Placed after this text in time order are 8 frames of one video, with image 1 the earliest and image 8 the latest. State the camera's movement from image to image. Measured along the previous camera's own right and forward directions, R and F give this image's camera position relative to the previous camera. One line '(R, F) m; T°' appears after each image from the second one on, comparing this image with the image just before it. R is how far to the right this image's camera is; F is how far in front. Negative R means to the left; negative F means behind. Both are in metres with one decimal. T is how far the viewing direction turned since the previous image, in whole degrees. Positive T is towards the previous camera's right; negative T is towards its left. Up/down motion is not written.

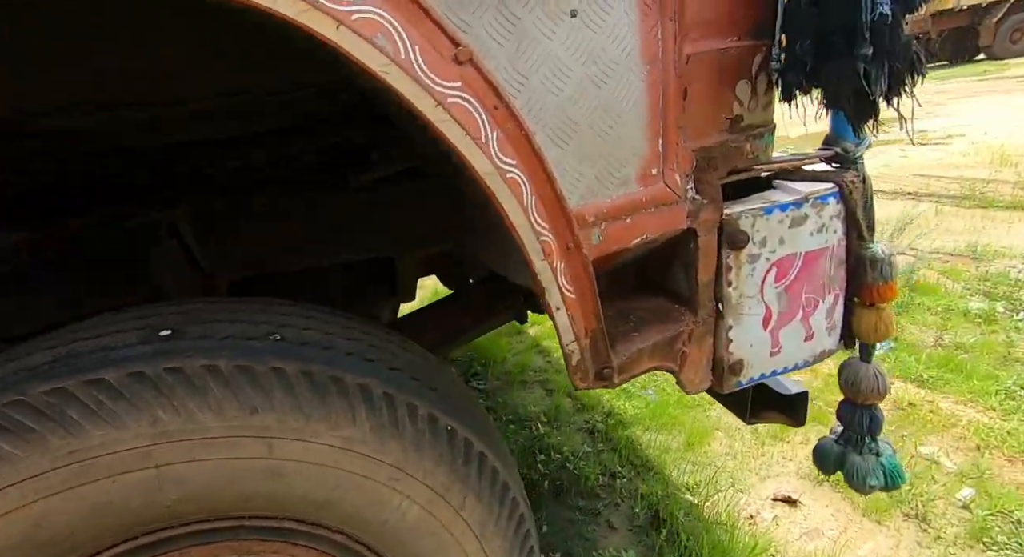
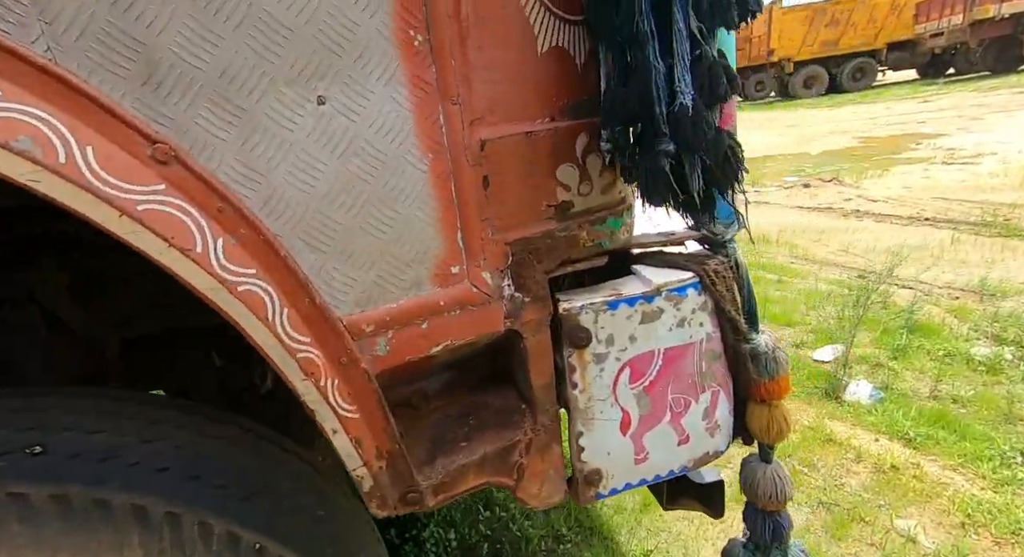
(+0.3, +0.1) m; -3°
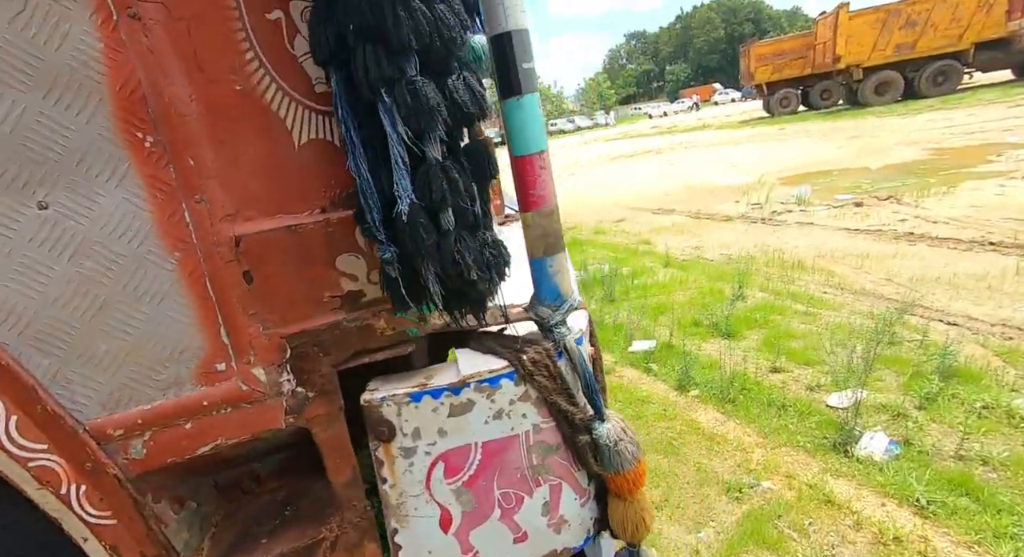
(+0.4, +0.1) m; -7°
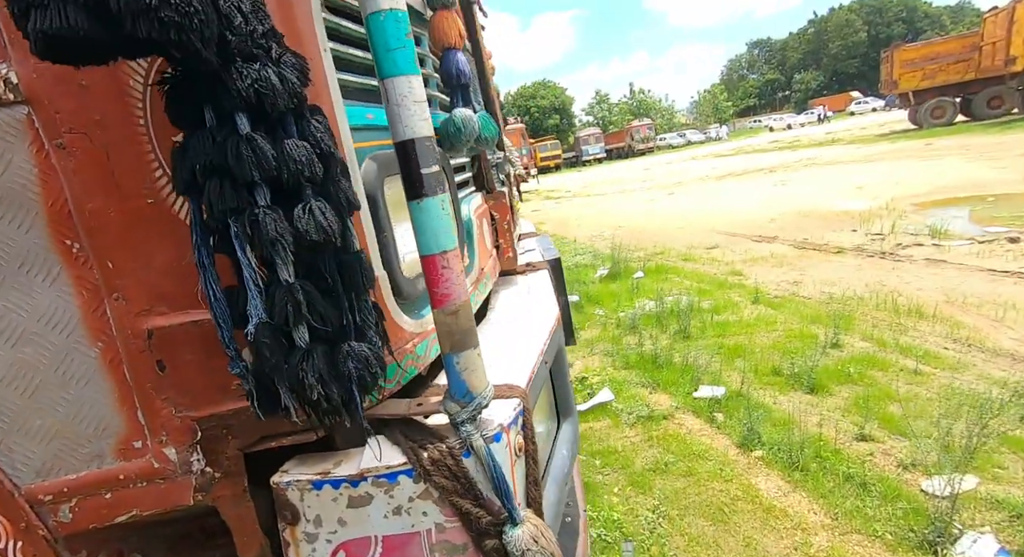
(+0.3, 0.0) m; -12°
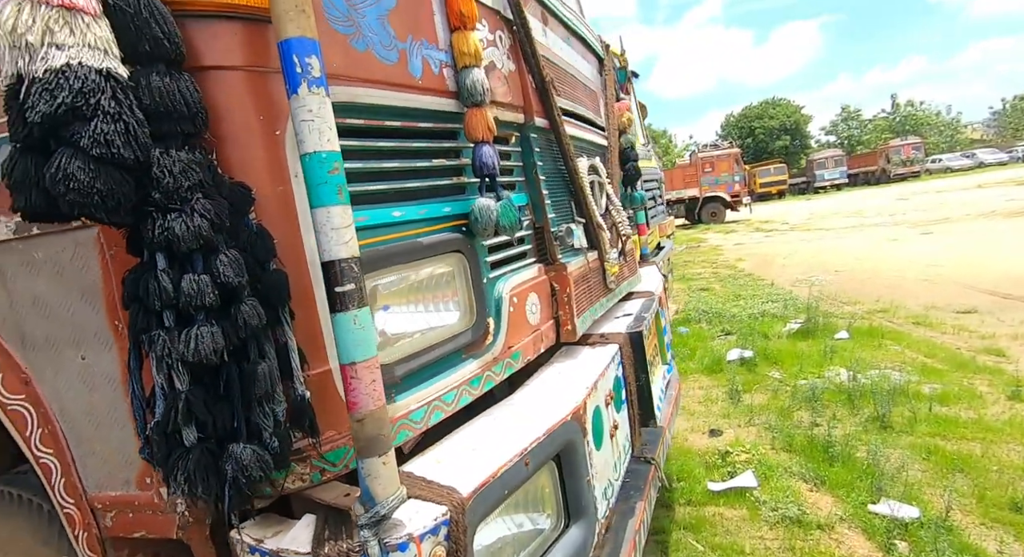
(+0.4, +0.1) m; -23°
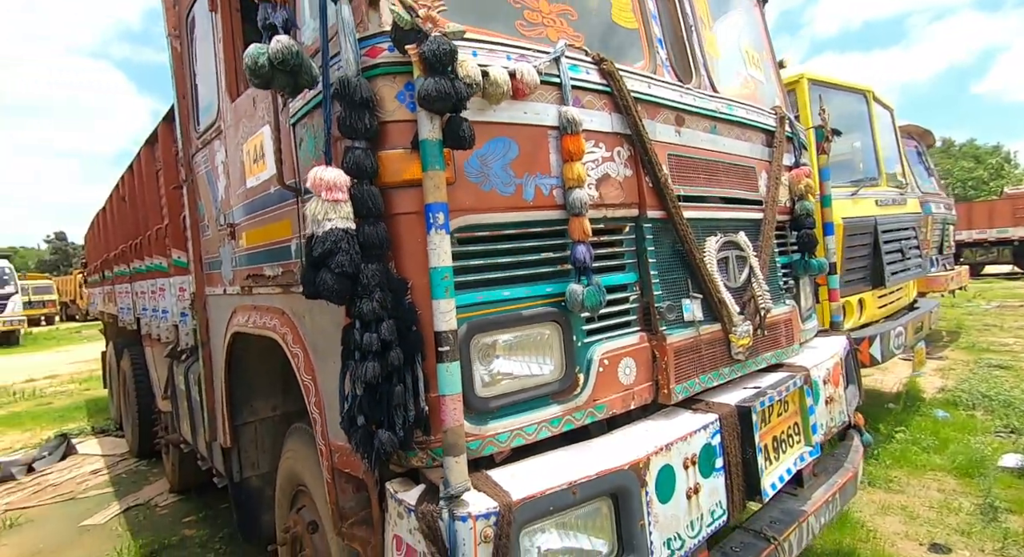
(+0.5, -0.3) m; -27°
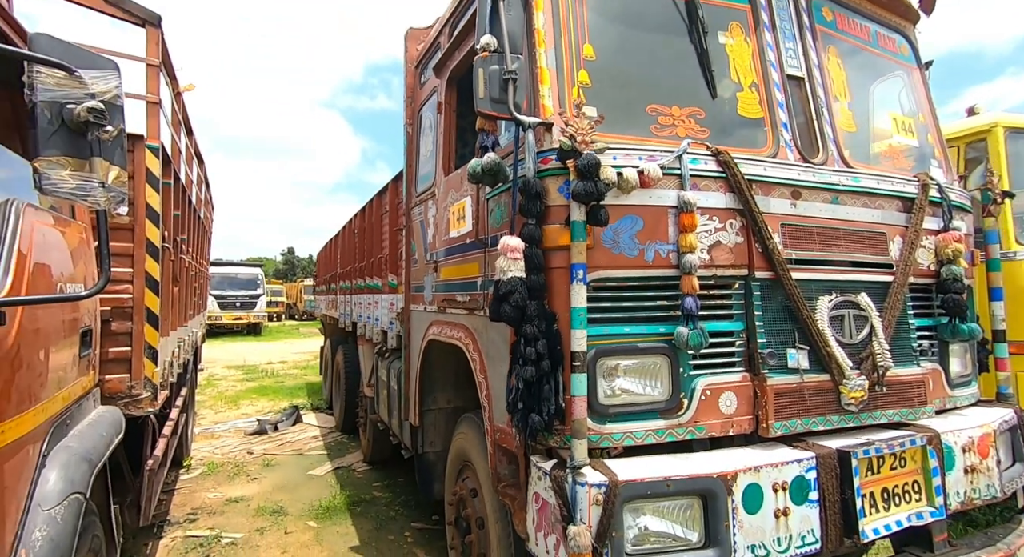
(+0.2, -0.6) m; -16°
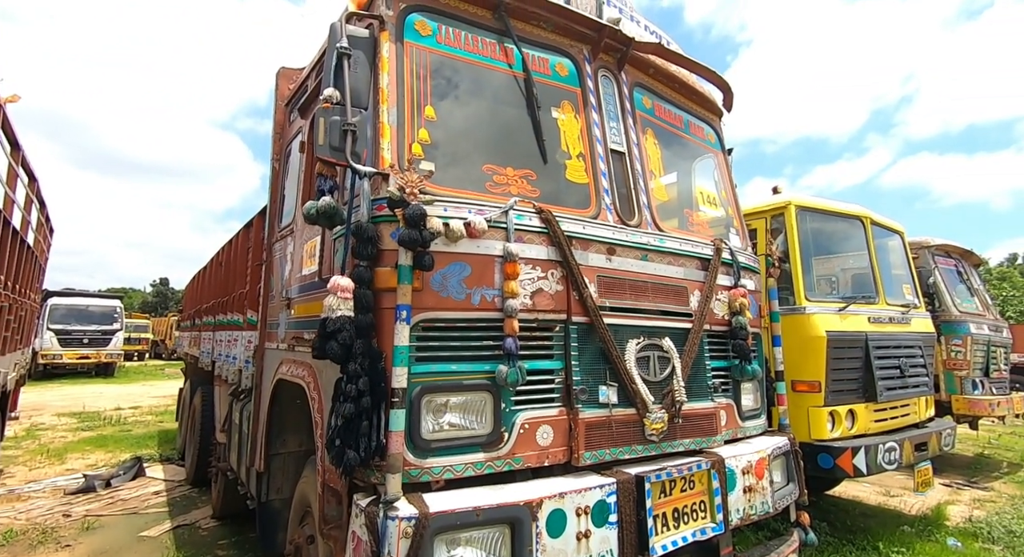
(+0.2, -0.2) m; +11°
